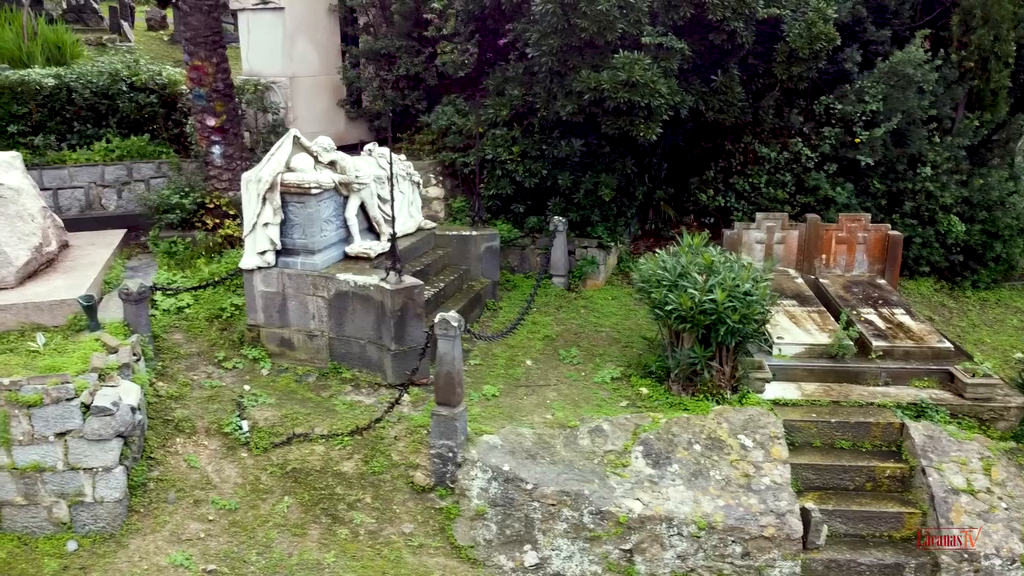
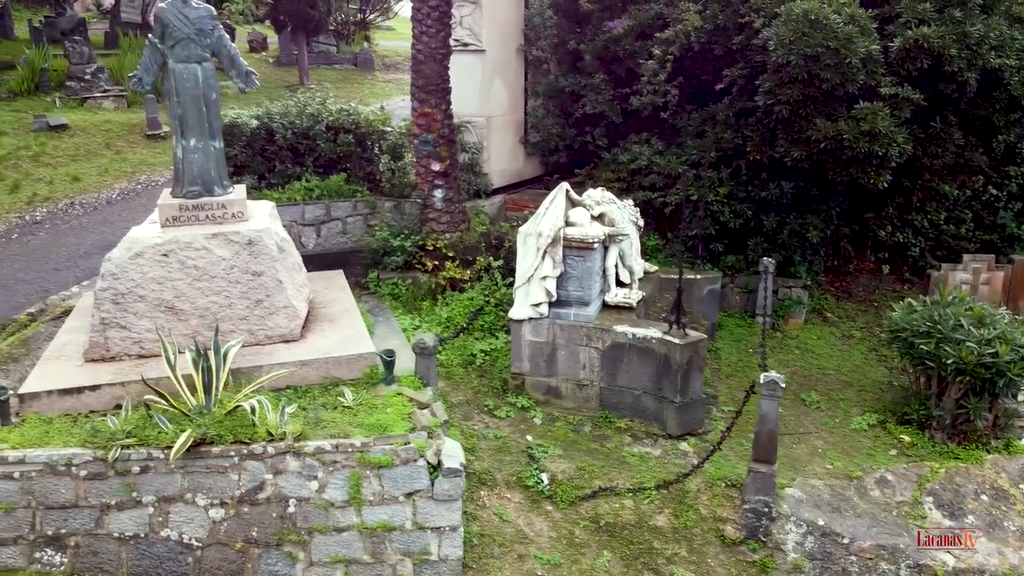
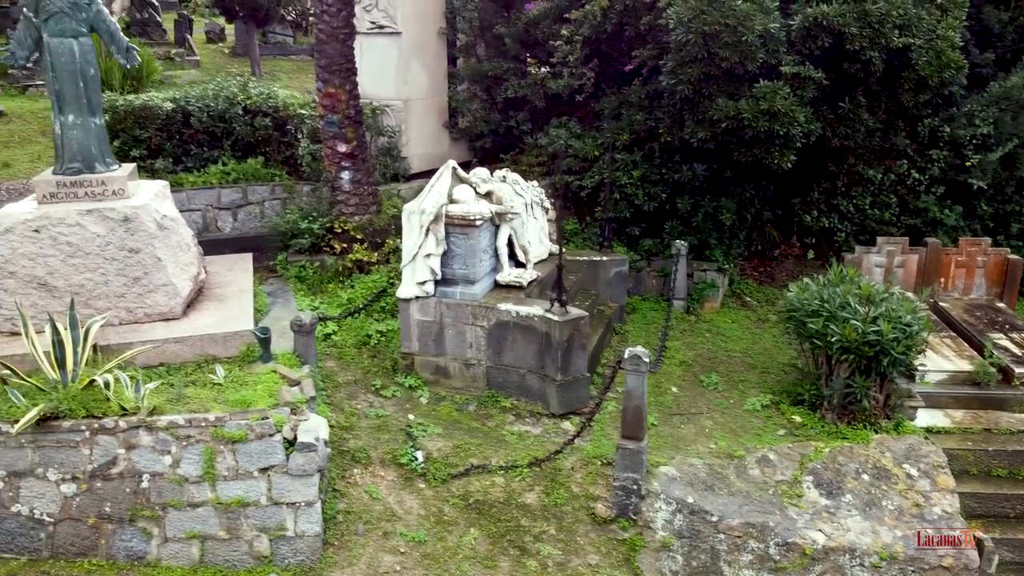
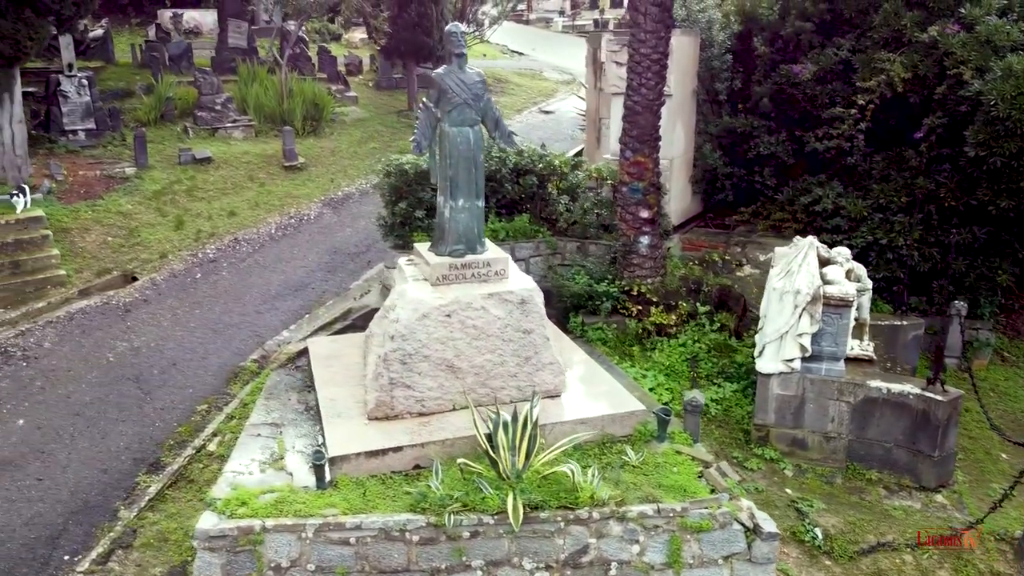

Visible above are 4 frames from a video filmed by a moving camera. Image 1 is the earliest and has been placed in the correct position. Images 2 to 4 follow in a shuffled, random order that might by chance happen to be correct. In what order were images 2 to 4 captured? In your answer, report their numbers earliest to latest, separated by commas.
3, 2, 4
